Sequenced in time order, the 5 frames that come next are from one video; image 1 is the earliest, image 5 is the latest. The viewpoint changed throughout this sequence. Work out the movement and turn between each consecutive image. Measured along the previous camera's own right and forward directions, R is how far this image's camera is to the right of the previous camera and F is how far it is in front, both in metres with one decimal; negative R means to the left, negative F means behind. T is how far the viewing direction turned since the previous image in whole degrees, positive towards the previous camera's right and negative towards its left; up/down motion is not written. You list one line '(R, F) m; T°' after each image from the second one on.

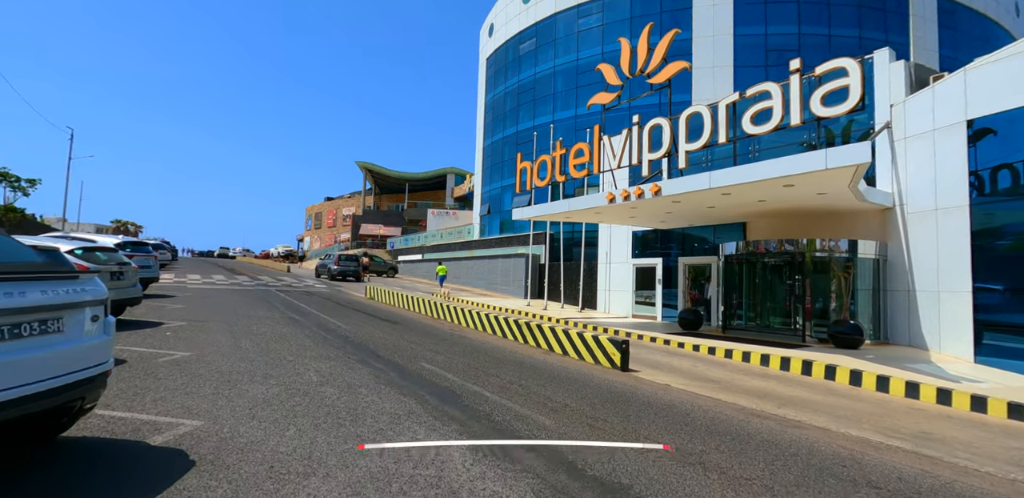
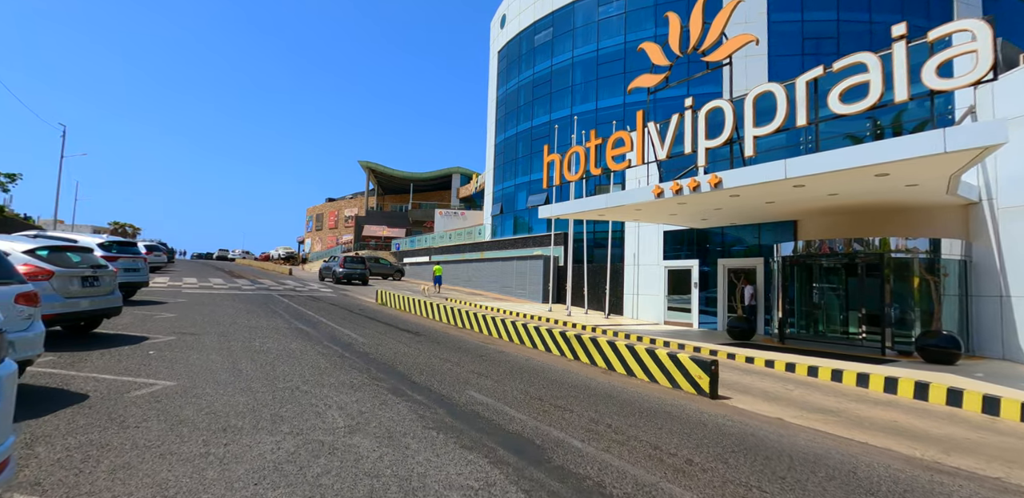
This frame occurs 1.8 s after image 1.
(-0.9, +1.6) m; 0°
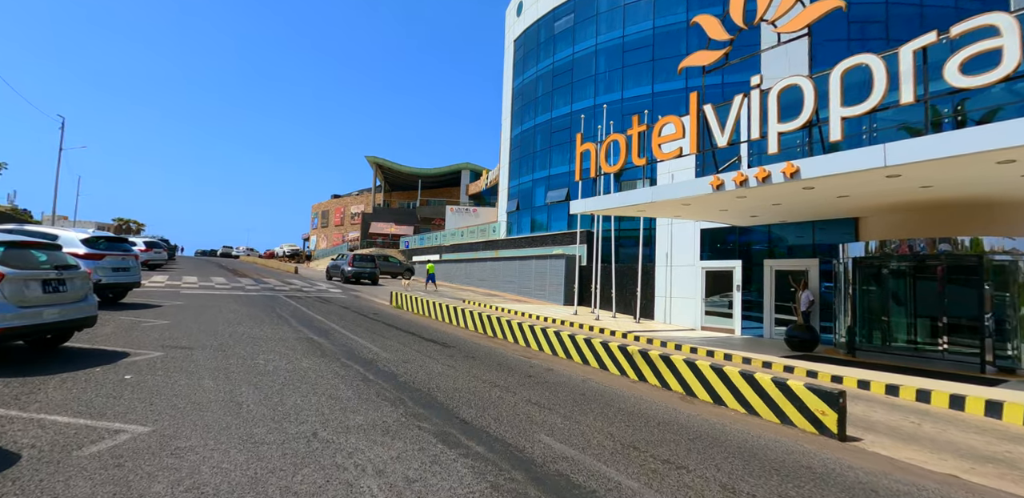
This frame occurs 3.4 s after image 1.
(-0.8, +1.5) m; 0°
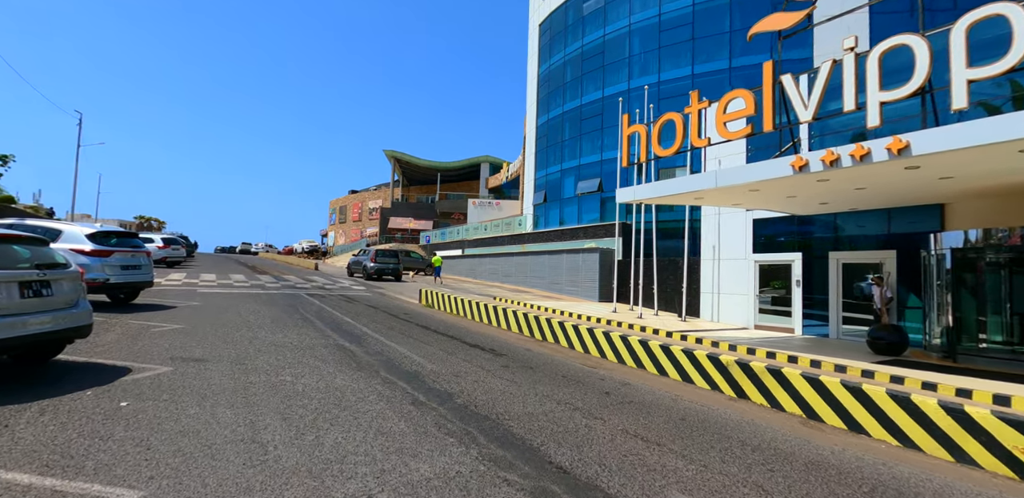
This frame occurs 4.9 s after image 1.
(-0.7, +1.3) m; -2°
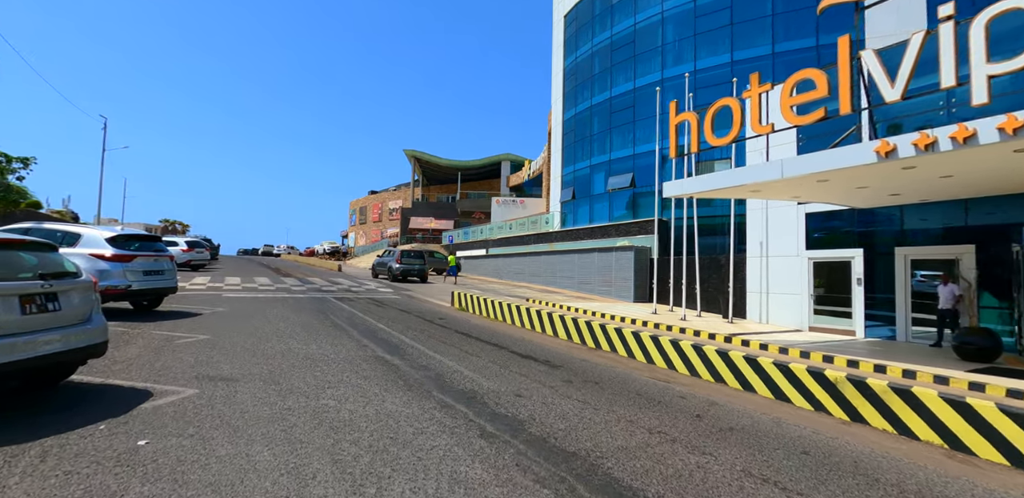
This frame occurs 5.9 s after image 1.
(-0.6, +0.8) m; -2°
